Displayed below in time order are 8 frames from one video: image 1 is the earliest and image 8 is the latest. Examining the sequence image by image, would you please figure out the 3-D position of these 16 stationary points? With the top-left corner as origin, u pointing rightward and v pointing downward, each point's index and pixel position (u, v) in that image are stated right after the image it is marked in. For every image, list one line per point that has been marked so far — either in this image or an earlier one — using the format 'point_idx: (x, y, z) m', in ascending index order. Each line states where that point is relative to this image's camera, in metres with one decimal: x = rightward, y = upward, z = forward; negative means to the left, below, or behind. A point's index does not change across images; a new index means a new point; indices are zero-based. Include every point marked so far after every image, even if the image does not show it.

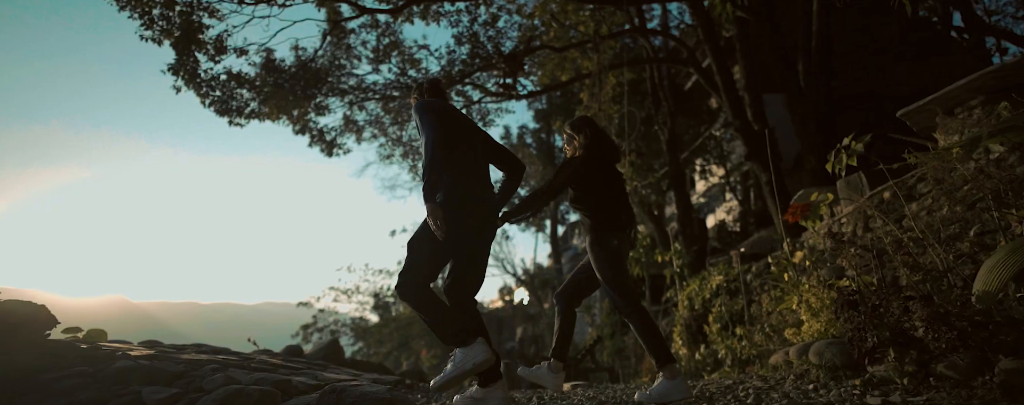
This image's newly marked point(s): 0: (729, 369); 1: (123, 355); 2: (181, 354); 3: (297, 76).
0: (+1.7, -1.3, +3.9) m
1: (-1.9, -0.7, +2.3) m
2: (-1.9, -0.9, +2.7) m
3: (-4.4, +2.6, +9.9) m
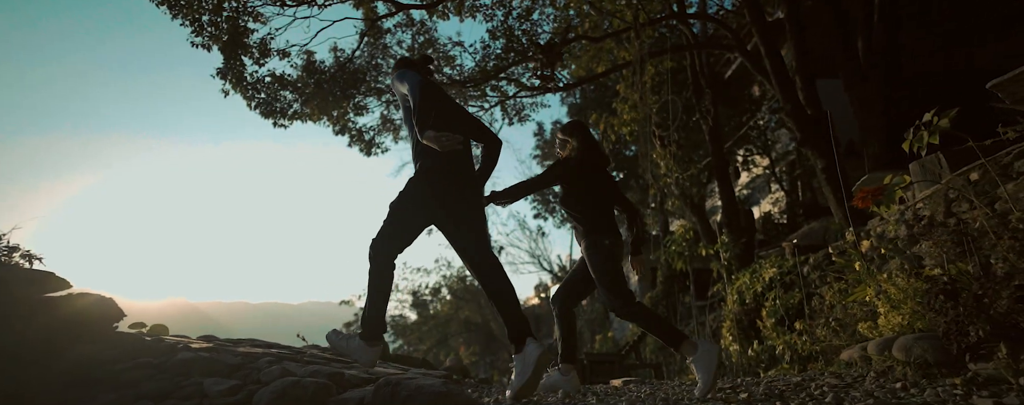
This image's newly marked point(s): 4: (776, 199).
0: (+2.1, -1.2, +3.7) m
1: (-1.6, -0.7, +2.4) m
2: (-1.6, -0.8, +2.8) m
3: (-3.6, +2.6, +10.0) m
4: (+6.4, +0.1, +11.6) m
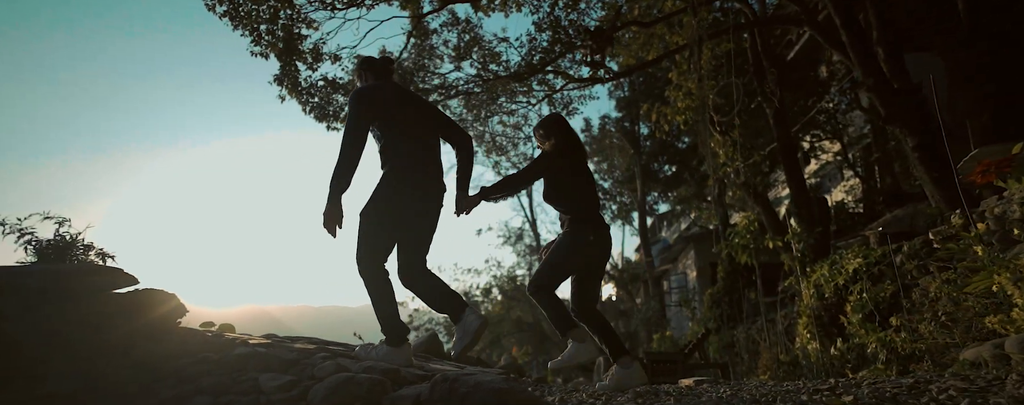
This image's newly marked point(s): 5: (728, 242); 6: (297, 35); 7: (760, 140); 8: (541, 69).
0: (+2.5, -1.1, +3.3) m
1: (-1.3, -0.7, +2.4) m
2: (-1.2, -0.8, +2.7) m
3: (-2.7, +2.6, +10.2) m
4: (+7.6, +0.4, +10.8) m
5: (+3.3, -0.6, +7.4) m
6: (-3.4, +2.7, +7.6) m
7: (+5.0, +1.3, +9.6) m
8: (+0.7, +3.2, +11.3) m
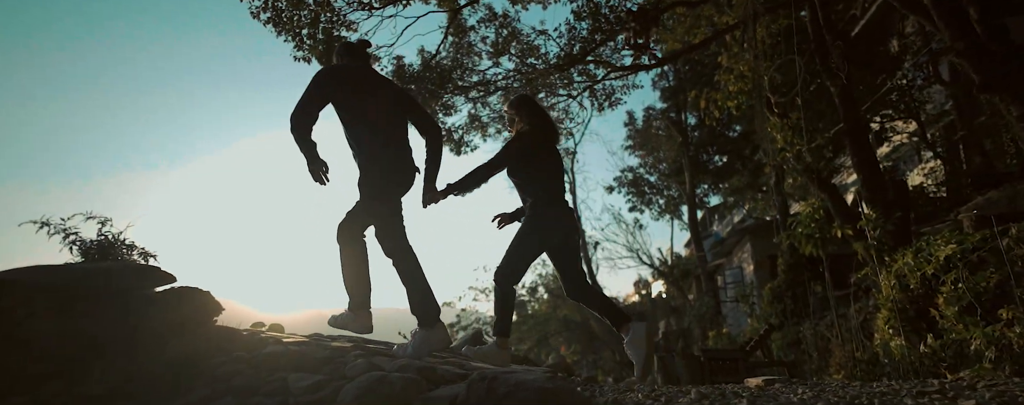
0: (+2.8, -1.0, +2.8) m
1: (-1.1, -0.6, +2.3) m
2: (-1.0, -0.8, +2.6) m
3: (-1.8, +2.6, +10.2) m
4: (+8.5, +0.7, +9.8) m
5: (+4.0, -0.4, +6.9) m
6: (-2.8, +2.7, +7.7) m
7: (+5.8, +1.5, +8.9) m
8: (+1.6, +3.3, +11.0) m
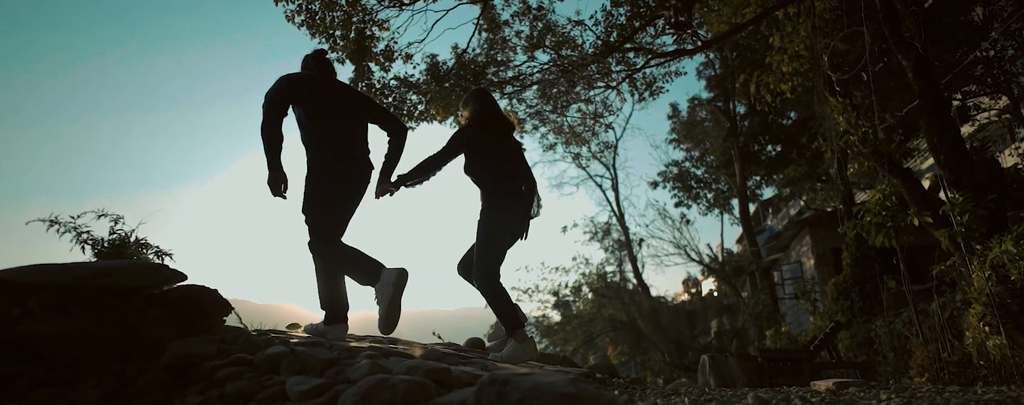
0: (+3.0, -0.8, +2.3) m
1: (-1.0, -0.6, +2.1) m
2: (-0.8, -0.7, +2.5) m
3: (-1.1, +2.7, +10.0) m
4: (+9.2, +1.0, +8.8) m
5: (+4.5, -0.2, +6.2) m
6: (-2.3, +2.7, +7.7) m
7: (+6.4, +1.7, +8.1) m
8: (+2.4, +3.4, +10.6) m
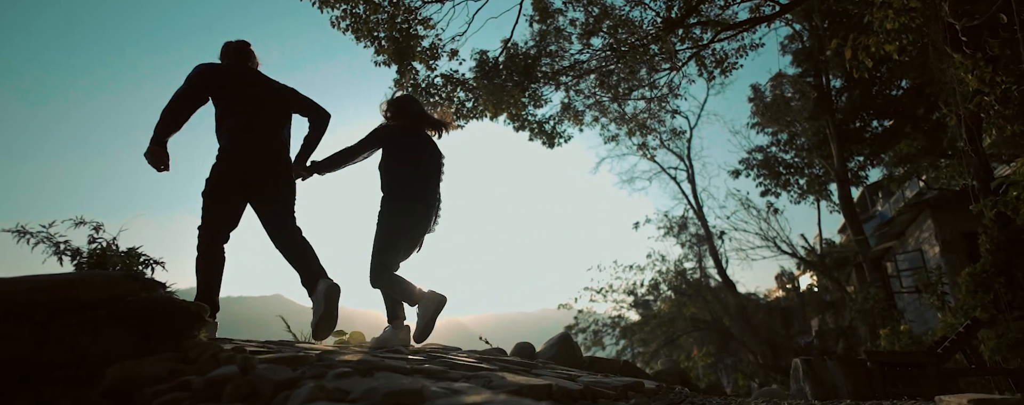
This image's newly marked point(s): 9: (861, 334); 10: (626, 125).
0: (+3.0, -0.6, +1.3) m
1: (-0.9, -0.6, +1.8) m
2: (-0.7, -0.7, +2.1) m
3: (0.0, +2.7, +9.6) m
4: (+10.0, +1.6, +6.8) m
5: (+5.1, +0.1, +5.0) m
6: (-1.6, +2.6, +7.5) m
7: (+7.1, +2.2, +6.6) m
8: (+3.4, +3.6, +9.7) m
9: (+9.3, -3.6, +13.0) m
10: (+3.1, +2.1, +13.1) m
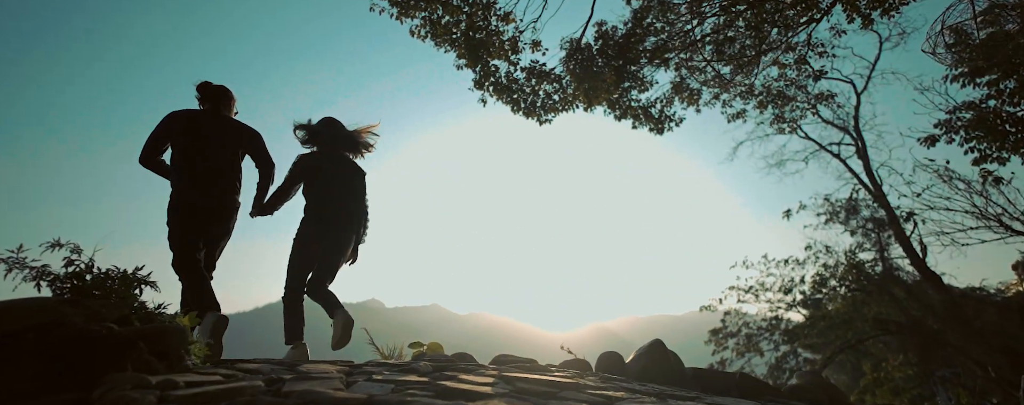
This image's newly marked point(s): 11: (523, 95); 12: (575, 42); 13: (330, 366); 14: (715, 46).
0: (+2.5, -0.3, 0.0) m
1: (-1.2, -0.6, +1.5) m
2: (-0.9, -0.7, +1.8) m
3: (+1.7, +2.8, +8.9) m
4: (+10.6, +2.4, +3.3) m
5: (+5.4, +0.6, +3.0) m
6: (-0.4, +2.6, +7.3) m
7: (+7.7, +2.8, +3.9) m
8: (+5.0, +4.0, +7.9) m
9: (+12.1, -2.7, +9.3) m
10: (+5.7, +2.5, +11.3) m
11: (+0.1, +1.7, +7.5) m
12: (+1.0, +2.8, +8.6) m
13: (-1.0, -0.9, +2.8) m
14: (+4.5, +3.4, +10.5) m
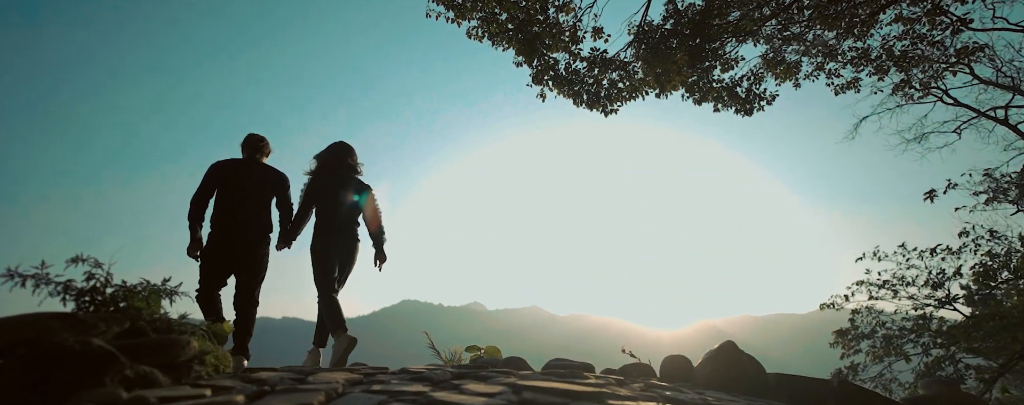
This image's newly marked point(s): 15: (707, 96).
0: (+1.9, -0.2, -0.7) m
1: (-1.4, -0.7, +1.6) m
2: (-1.0, -0.7, +1.8) m
3: (+2.8, +2.9, +8.2) m
4: (+10.3, +3.0, +0.8) m
5: (+5.3, +0.9, +1.6) m
6: (+0.4, +2.6, +7.0) m
7: (+7.6, +3.2, +2.1) m
8: (+5.7, +4.3, +6.6) m
9: (+13.3, -2.0, +6.4) m
10: (+7.3, +2.8, +9.6) m
11: (+1.1, +1.7, +7.2) m
12: (+2.1, +2.9, +8.1) m
13: (-1.0, -1.0, +2.8) m
14: (+5.8, +3.7, +9.2) m
15: (+3.4, +1.9, +8.4) m
